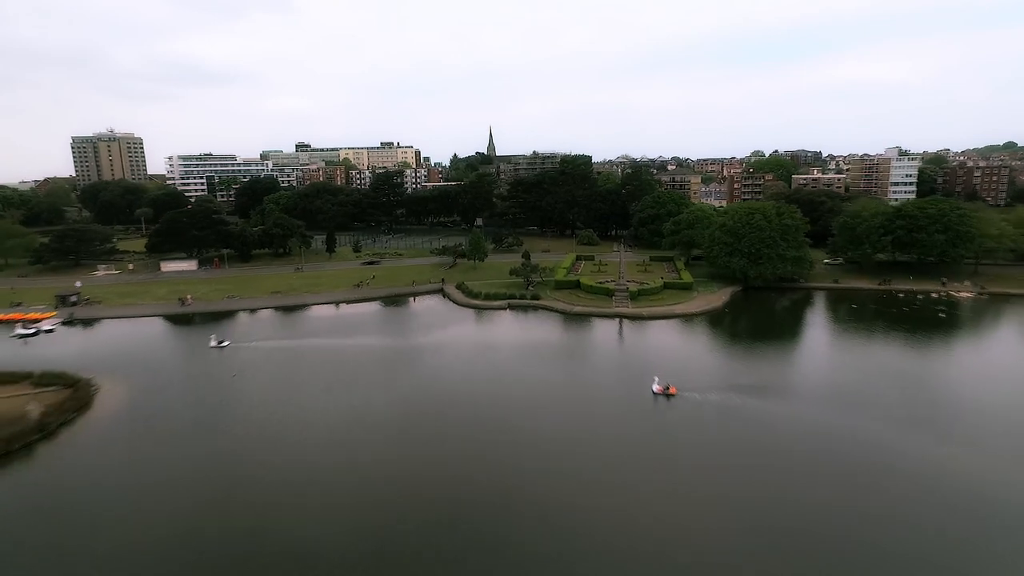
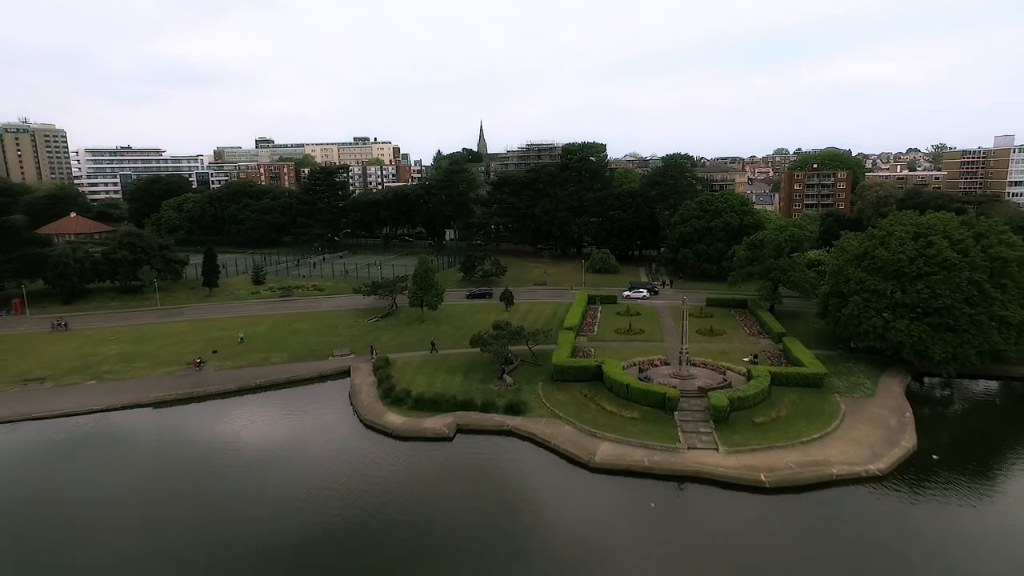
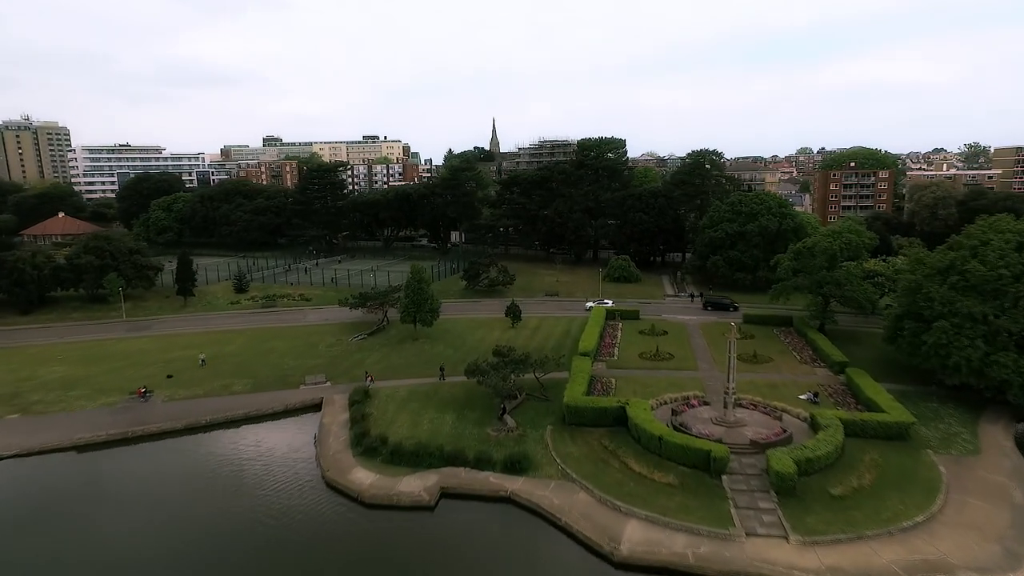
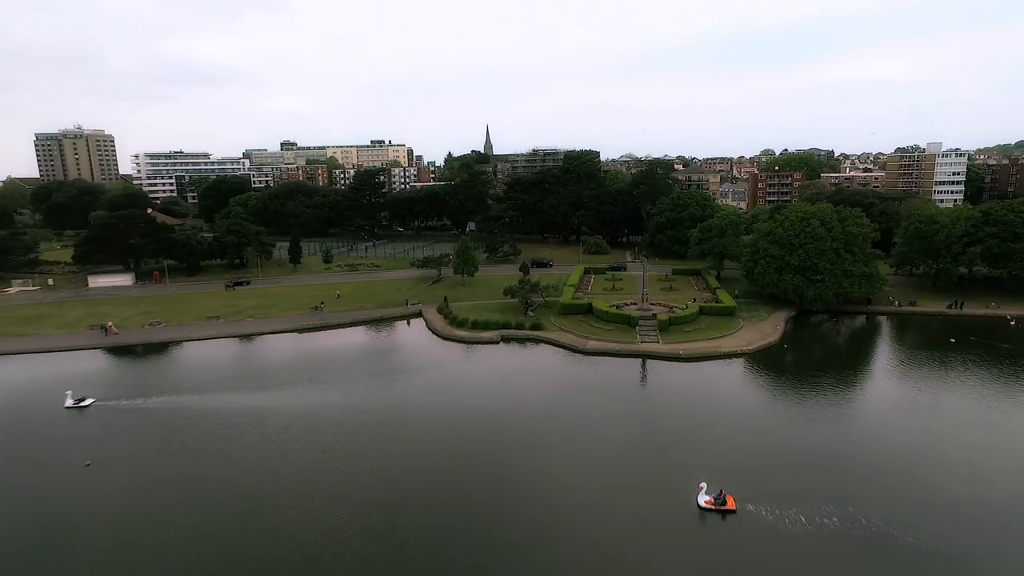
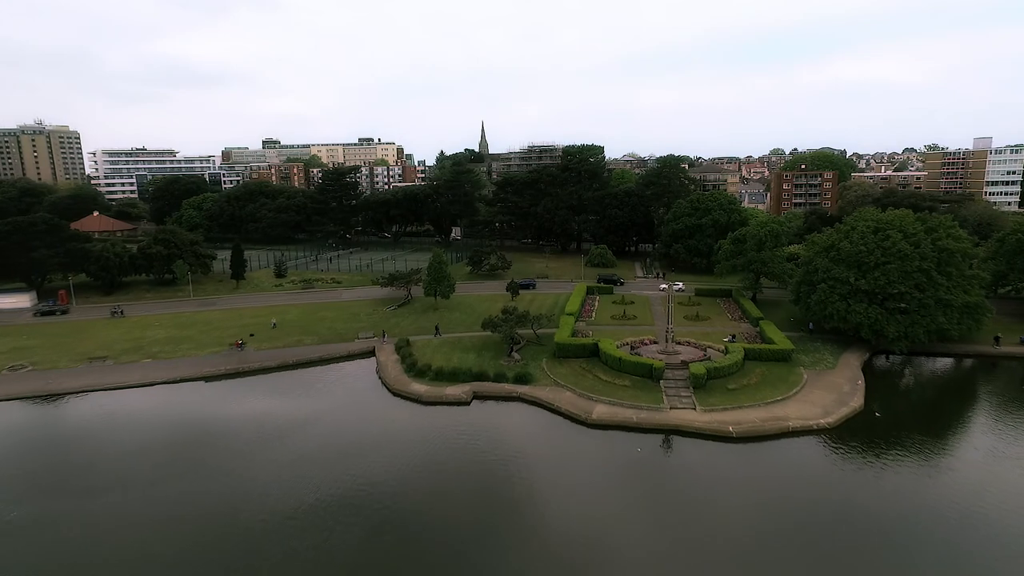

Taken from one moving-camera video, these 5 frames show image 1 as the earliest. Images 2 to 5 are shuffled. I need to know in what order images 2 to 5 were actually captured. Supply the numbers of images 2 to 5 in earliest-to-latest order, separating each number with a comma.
4, 5, 2, 3
